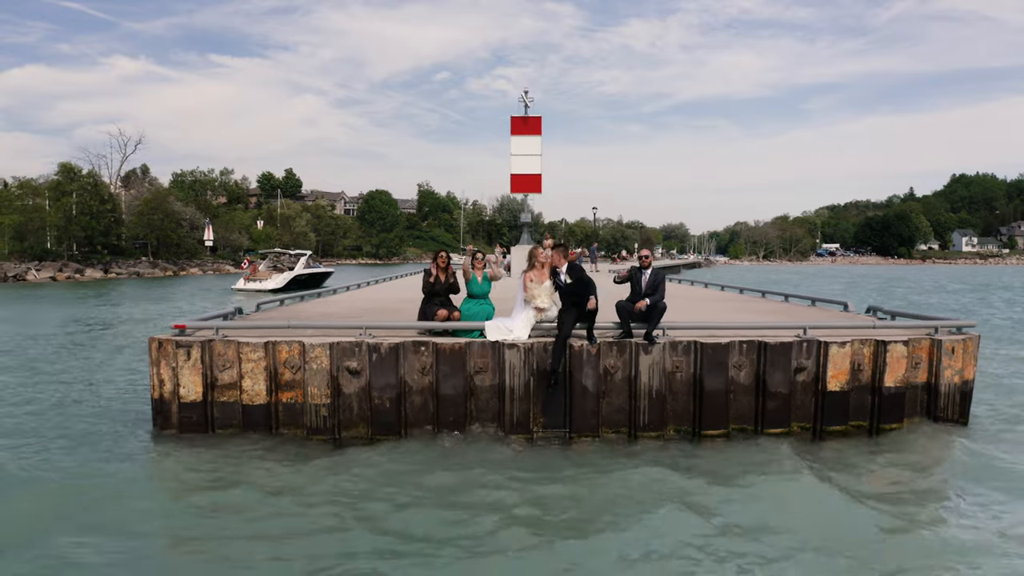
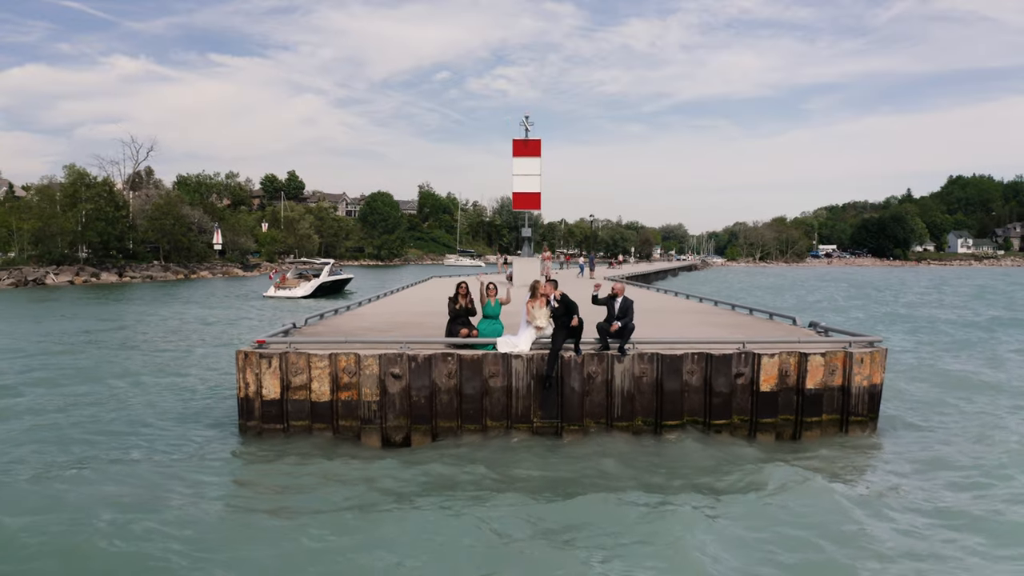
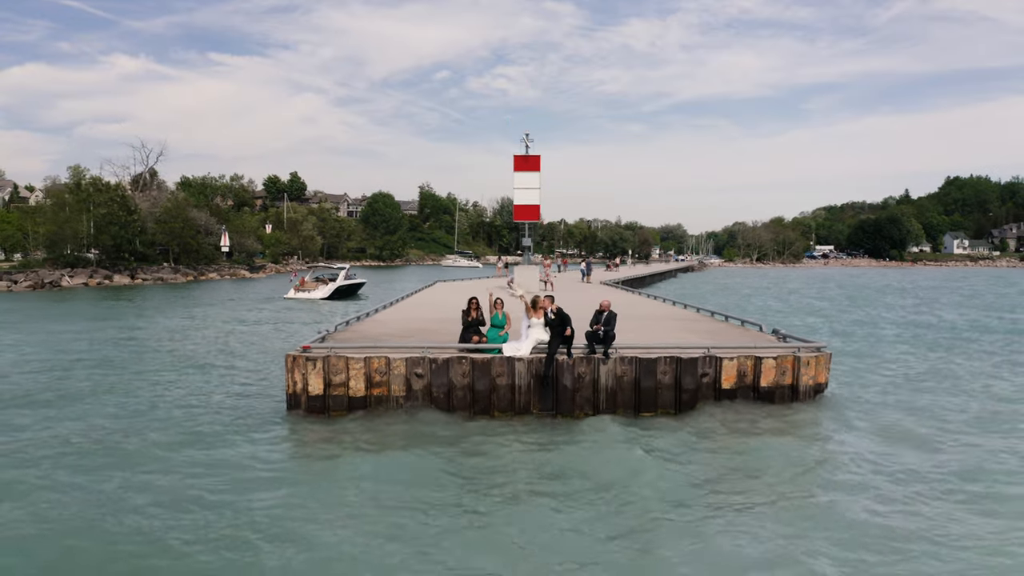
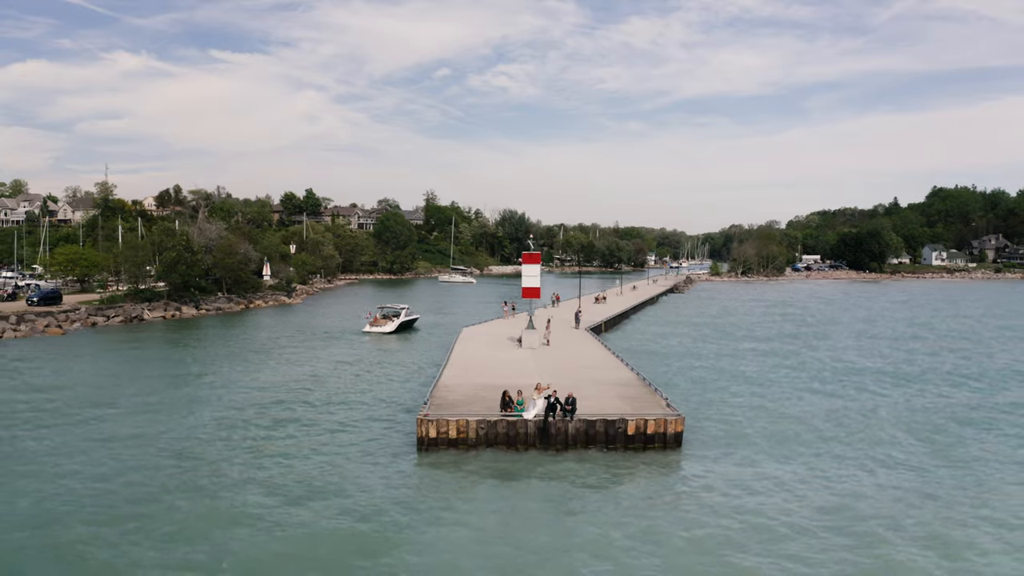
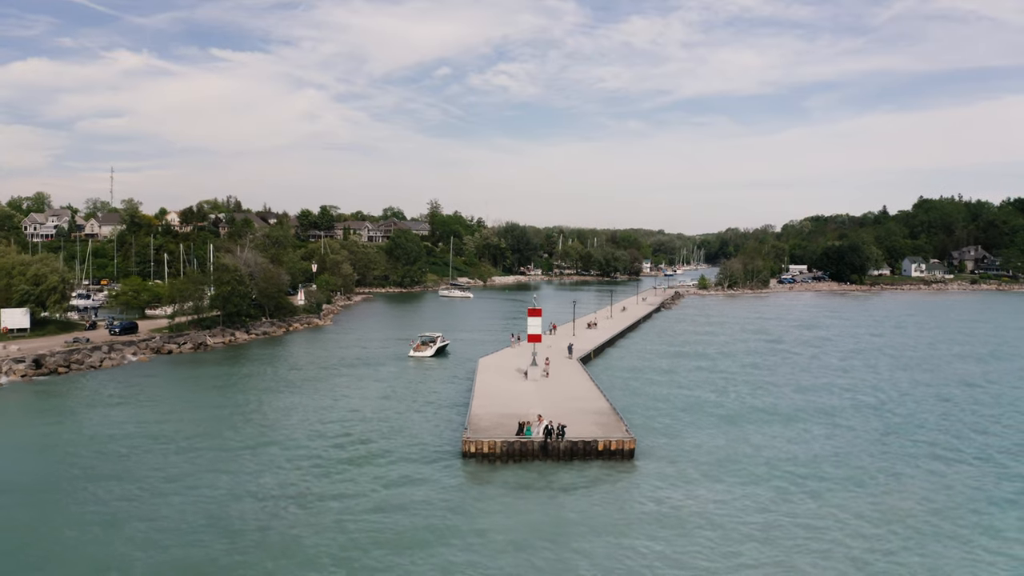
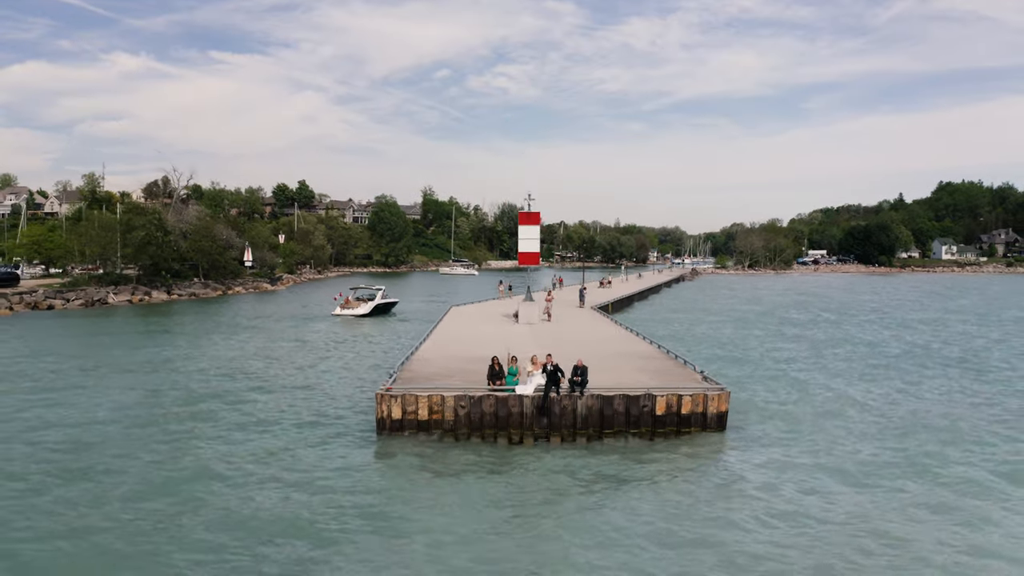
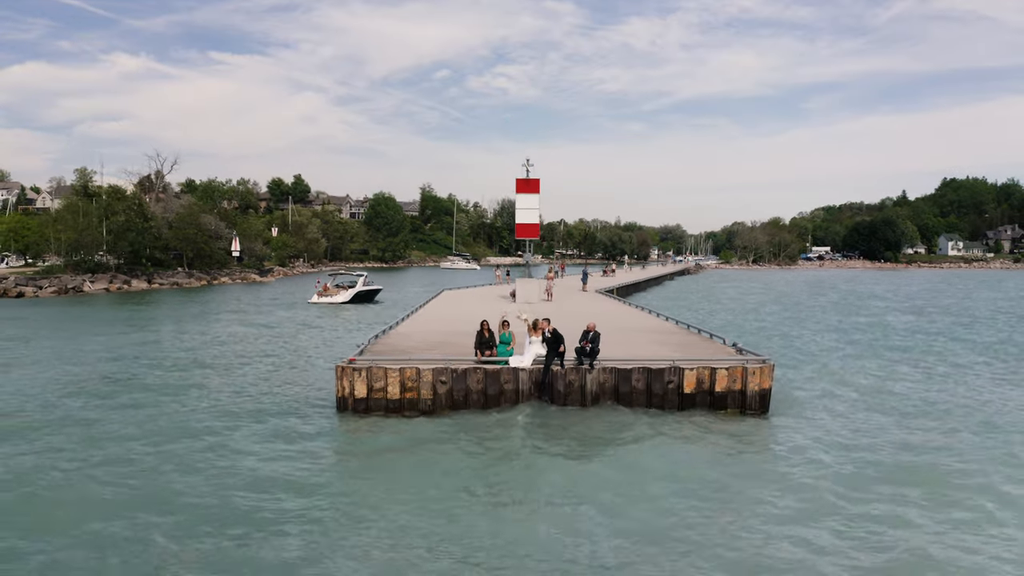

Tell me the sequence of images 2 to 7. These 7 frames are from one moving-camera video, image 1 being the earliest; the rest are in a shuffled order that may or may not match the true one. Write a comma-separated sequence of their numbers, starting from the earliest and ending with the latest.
2, 3, 7, 6, 4, 5
